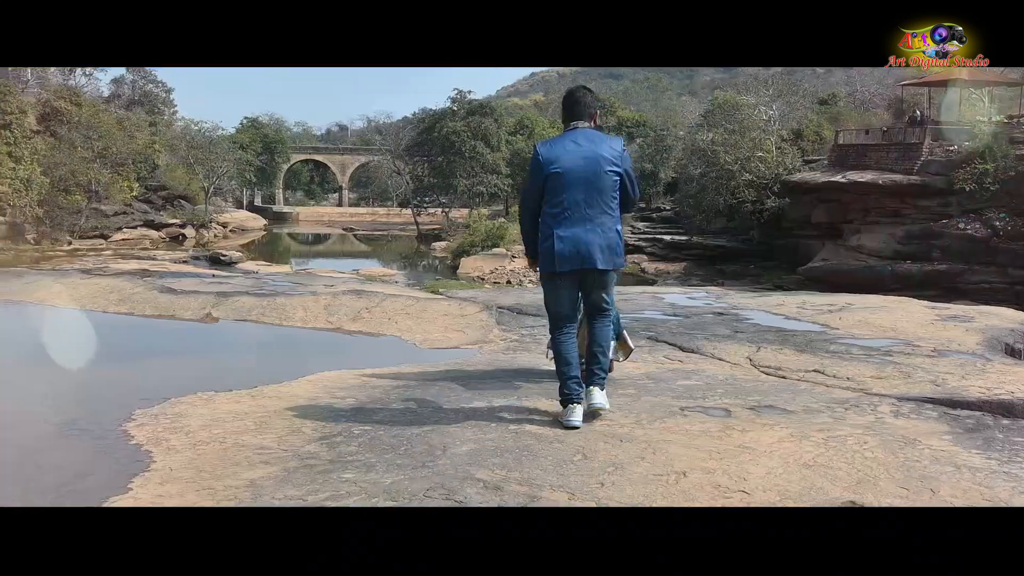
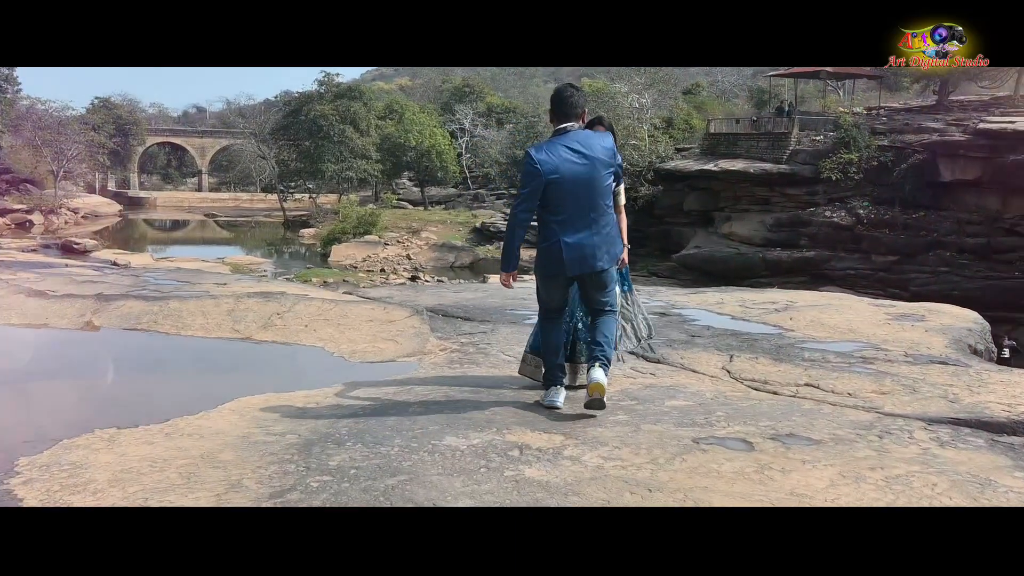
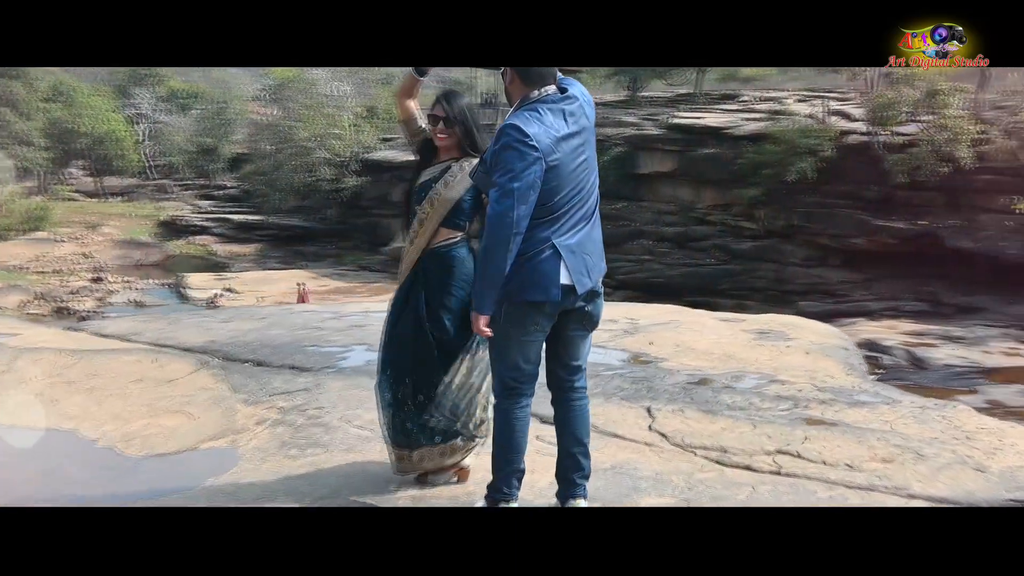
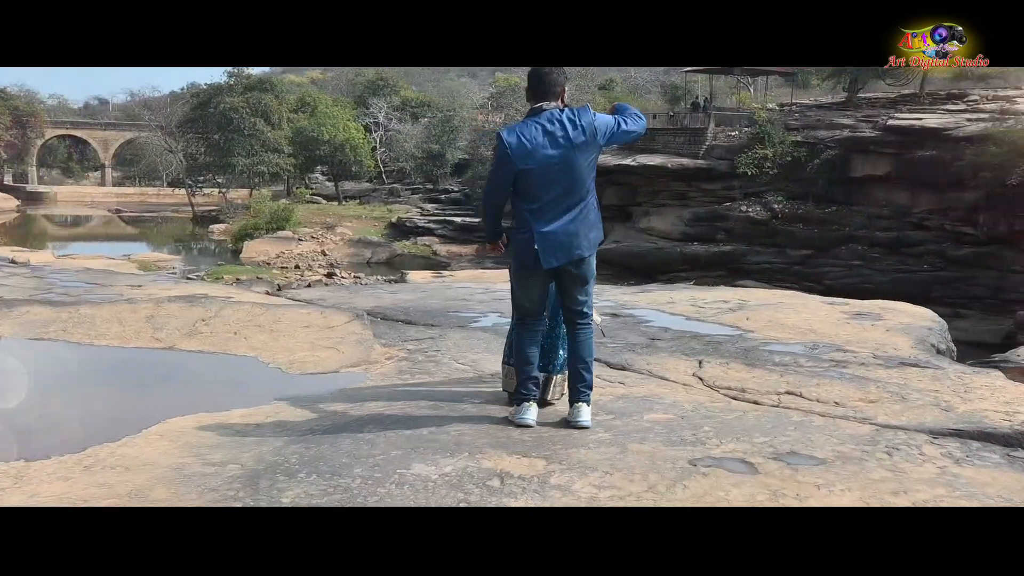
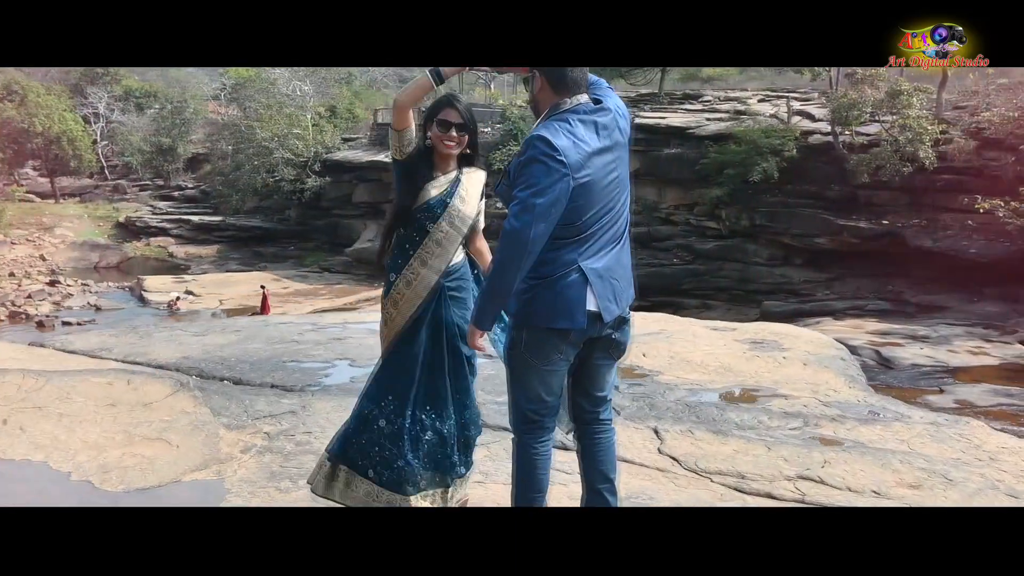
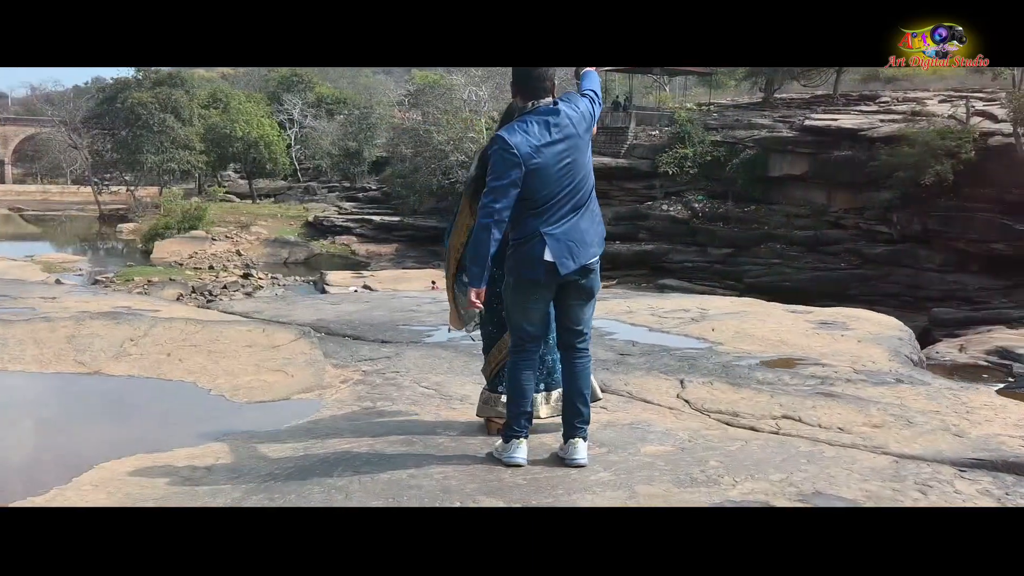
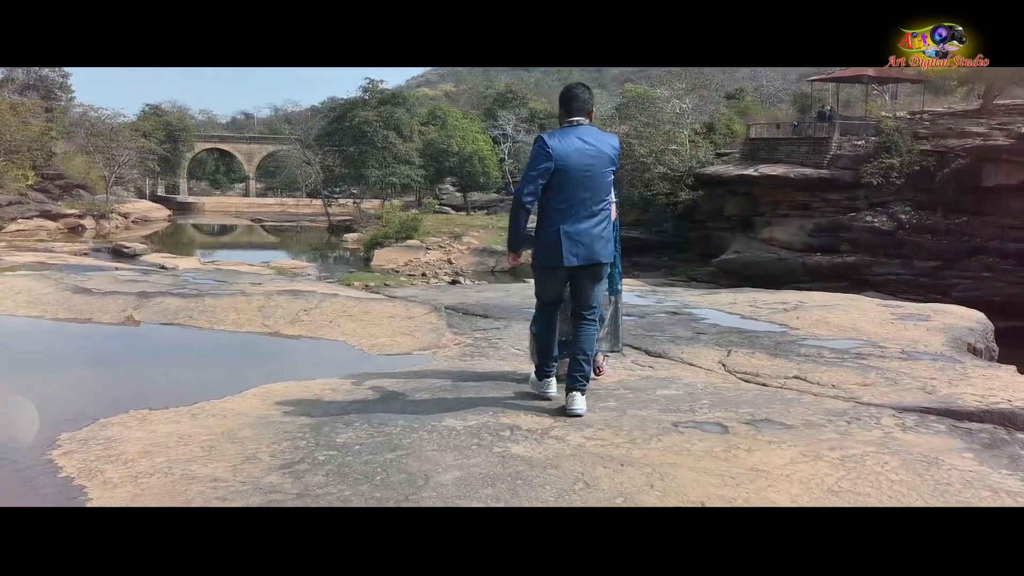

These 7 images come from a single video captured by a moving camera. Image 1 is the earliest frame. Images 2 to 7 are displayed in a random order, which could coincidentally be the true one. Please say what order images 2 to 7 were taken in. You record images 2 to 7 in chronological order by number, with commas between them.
7, 2, 4, 6, 3, 5
